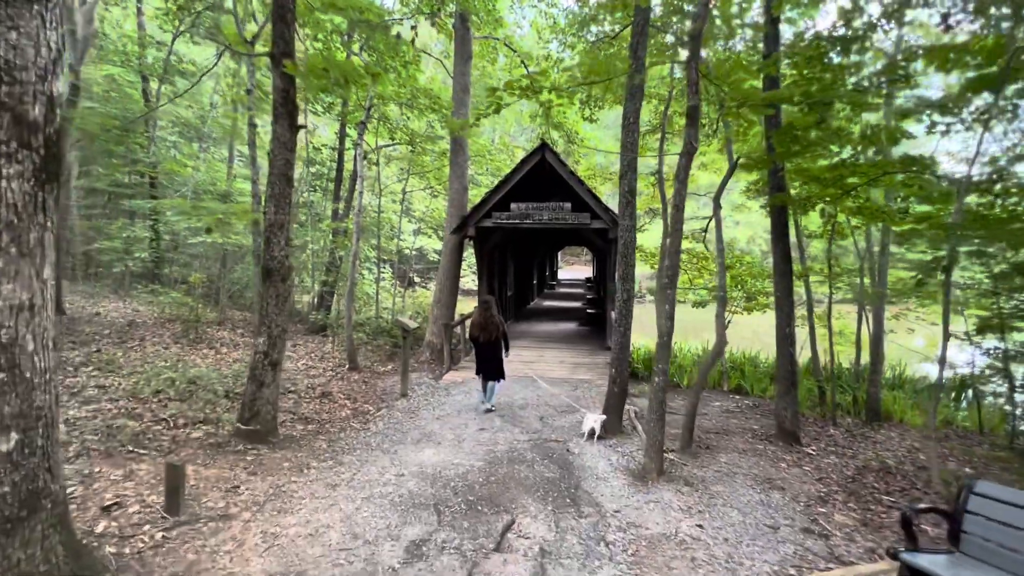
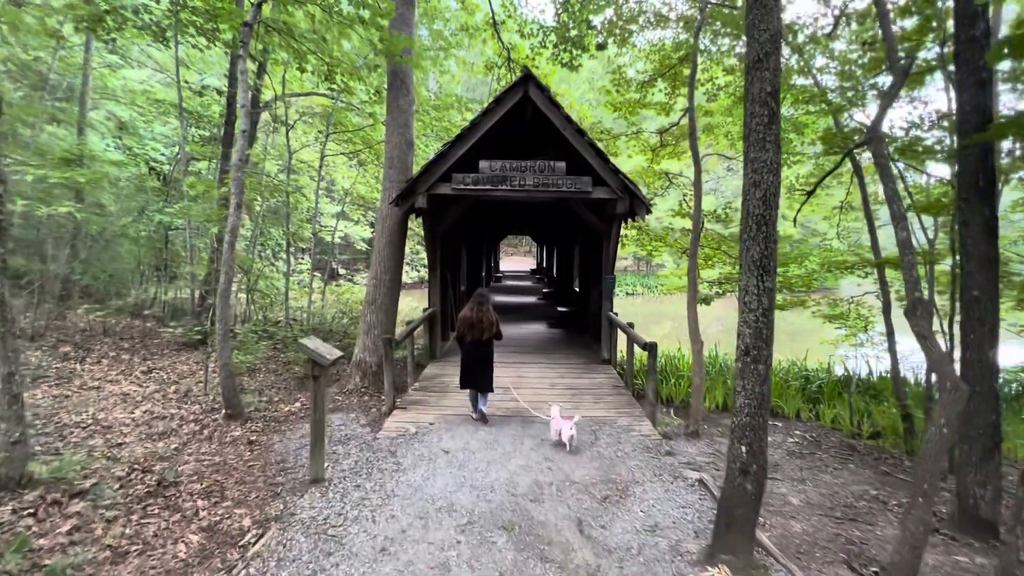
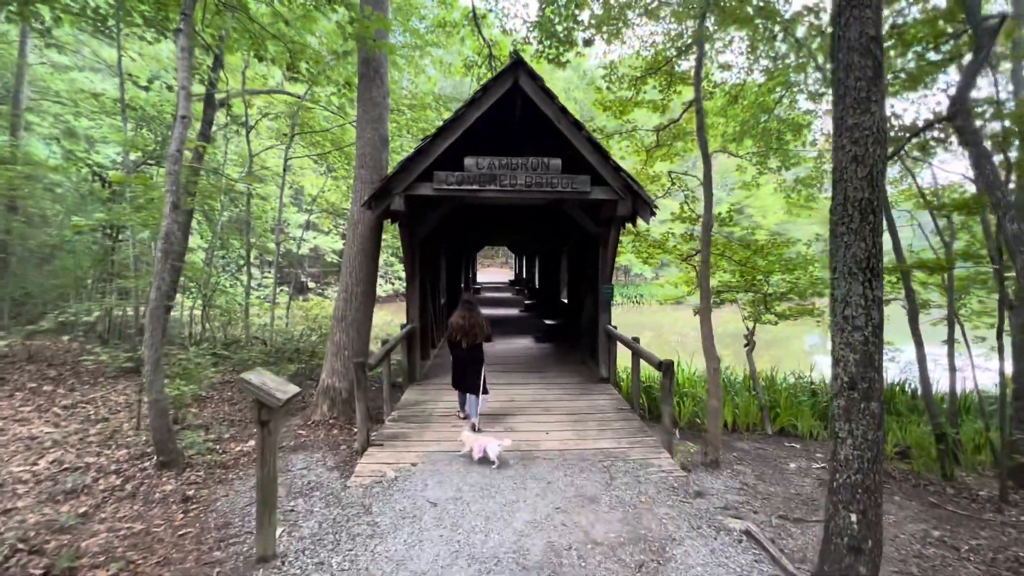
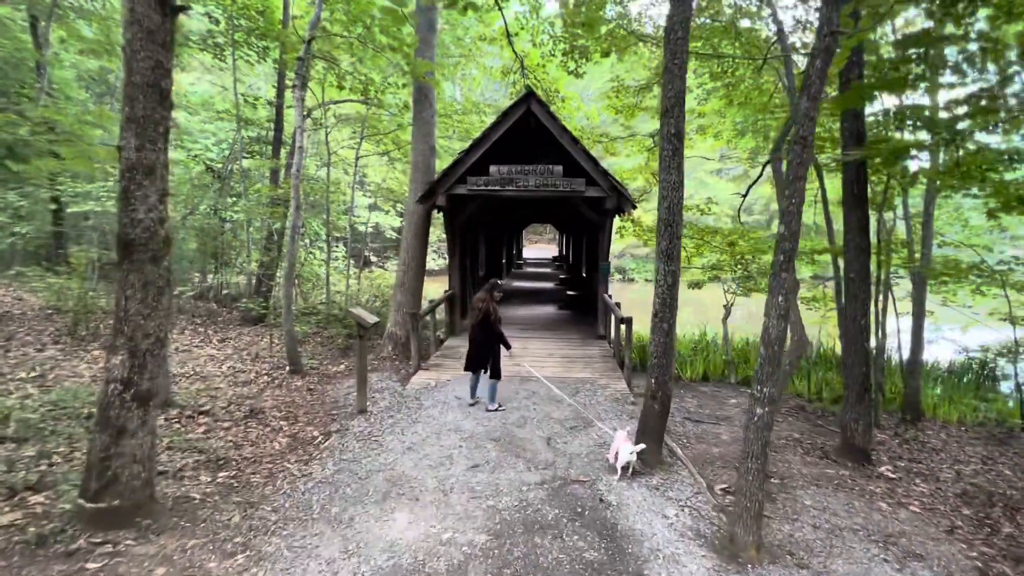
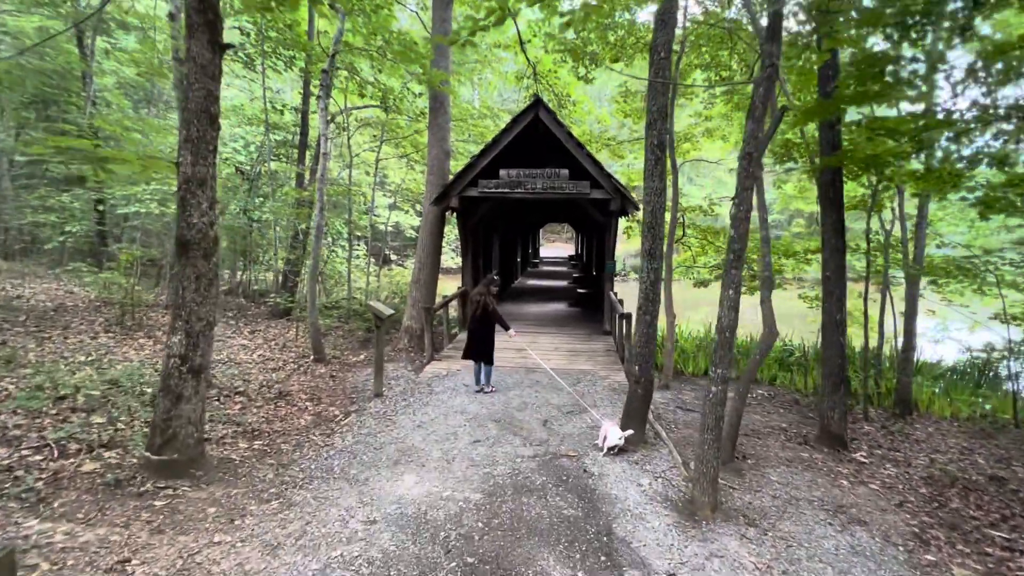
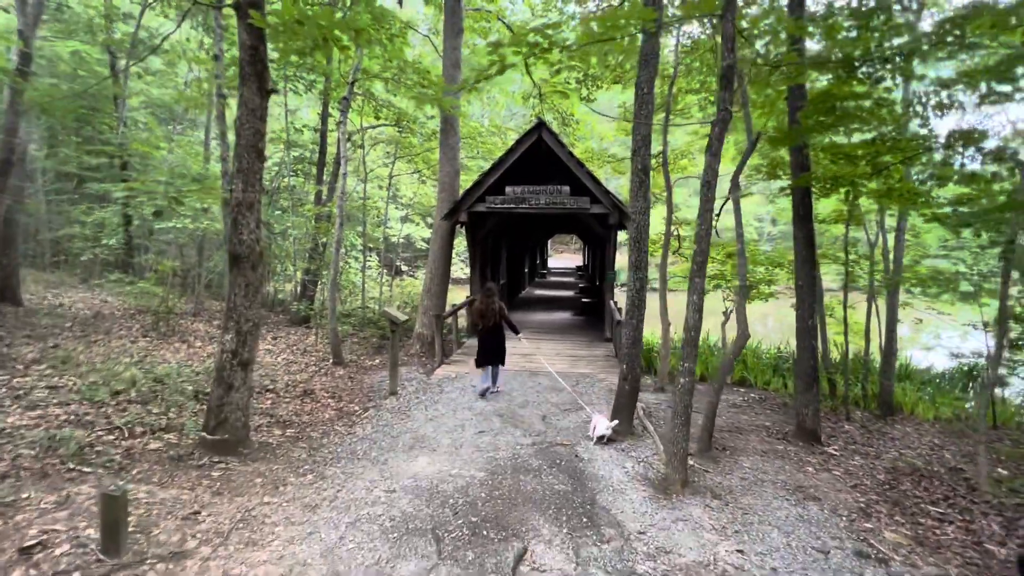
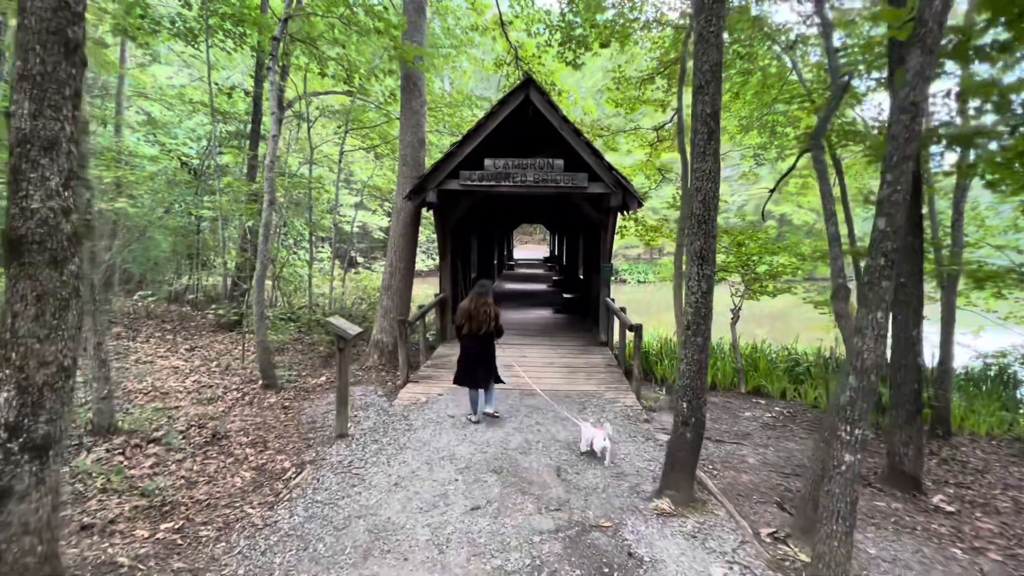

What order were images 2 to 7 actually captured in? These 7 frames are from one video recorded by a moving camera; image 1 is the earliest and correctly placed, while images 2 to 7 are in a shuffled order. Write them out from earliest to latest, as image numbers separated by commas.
6, 5, 4, 7, 2, 3
